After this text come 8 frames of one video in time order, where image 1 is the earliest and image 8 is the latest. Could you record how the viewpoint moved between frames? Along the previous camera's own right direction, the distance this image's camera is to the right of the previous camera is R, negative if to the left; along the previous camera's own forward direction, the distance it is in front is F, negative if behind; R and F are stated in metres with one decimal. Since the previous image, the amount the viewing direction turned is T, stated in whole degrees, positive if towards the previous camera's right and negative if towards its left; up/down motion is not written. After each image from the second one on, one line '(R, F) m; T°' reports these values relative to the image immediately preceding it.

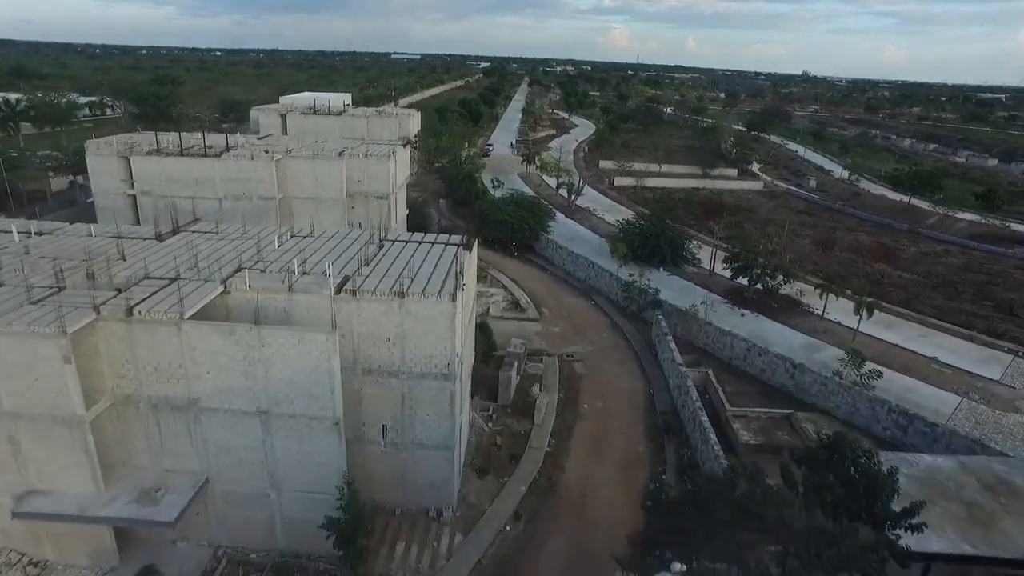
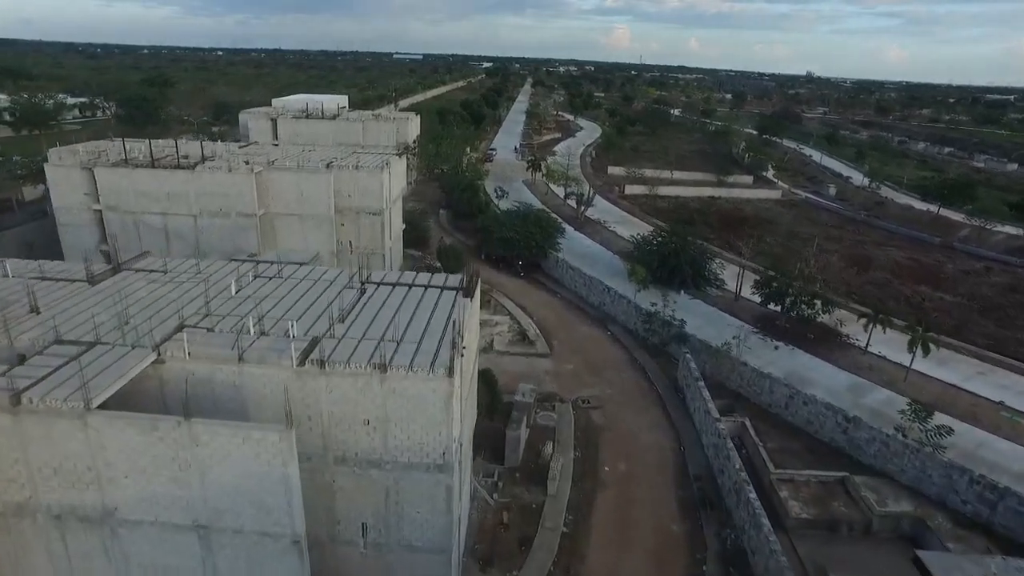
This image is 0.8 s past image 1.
(-0.2, +2.8) m; 0°
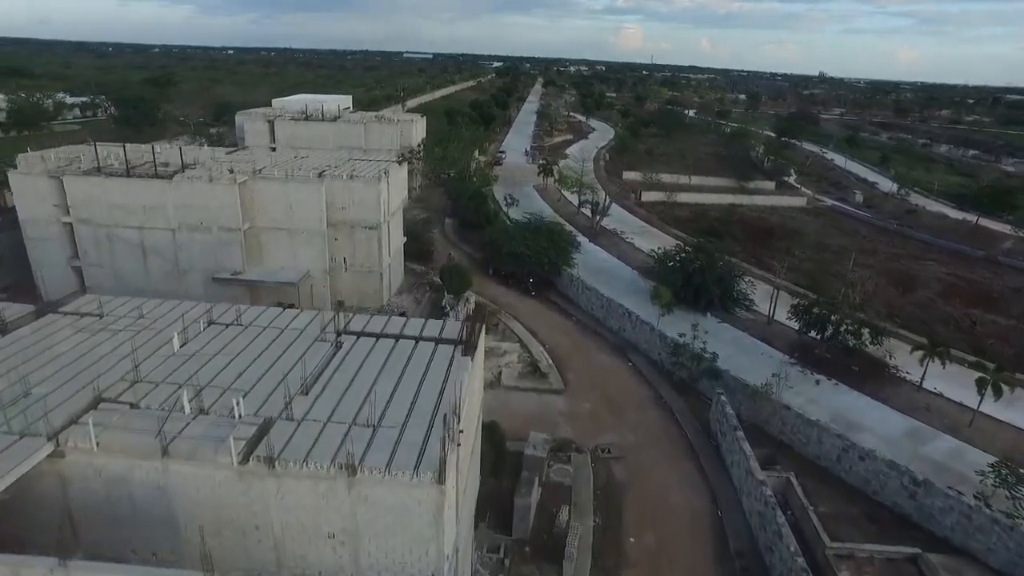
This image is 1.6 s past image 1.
(0.0, +2.5) m; -1°
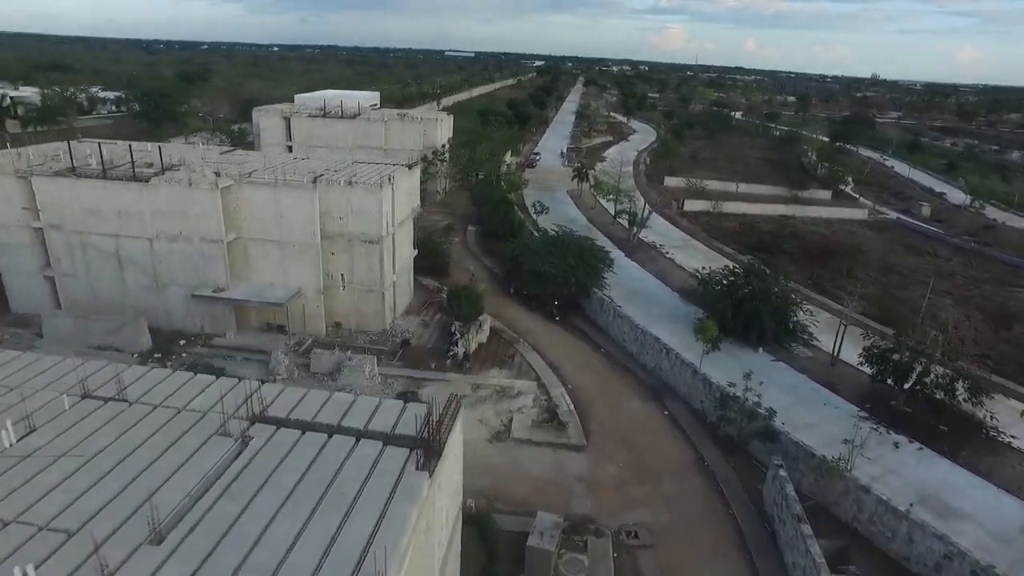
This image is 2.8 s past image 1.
(+0.6, +3.3) m; -3°
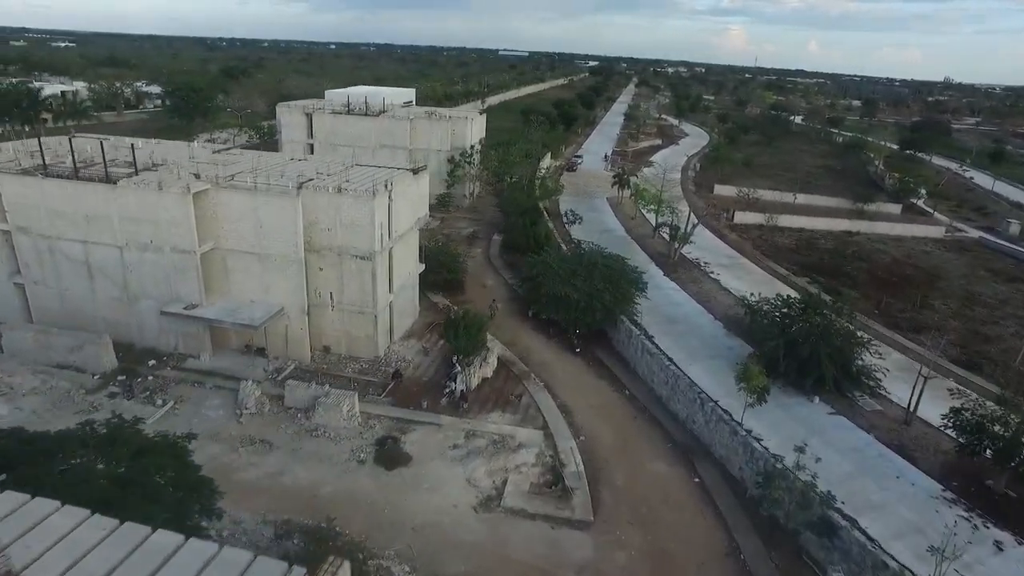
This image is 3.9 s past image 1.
(+1.0, +3.0) m; -4°
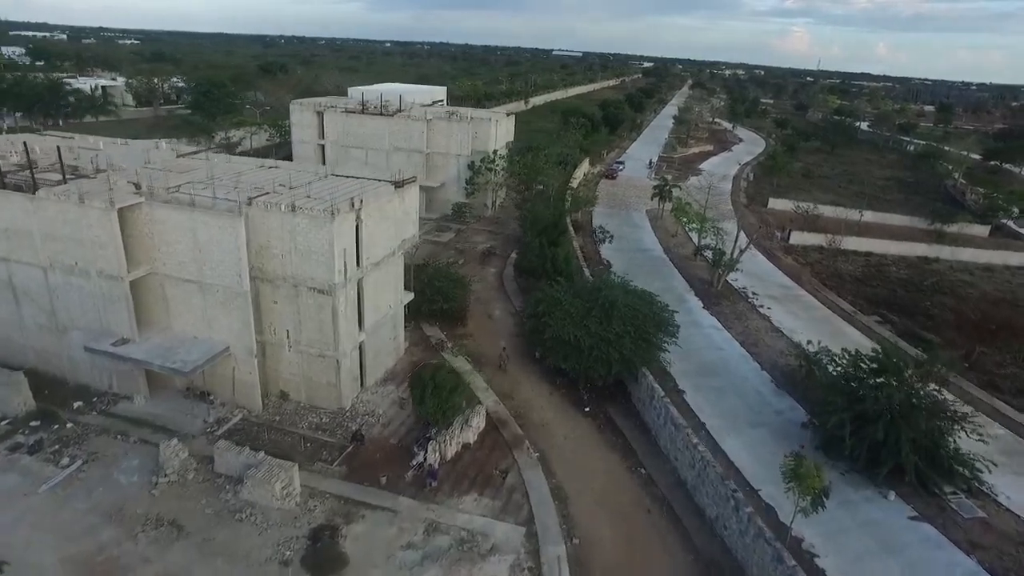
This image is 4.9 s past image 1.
(+1.3, +3.7) m; -4°
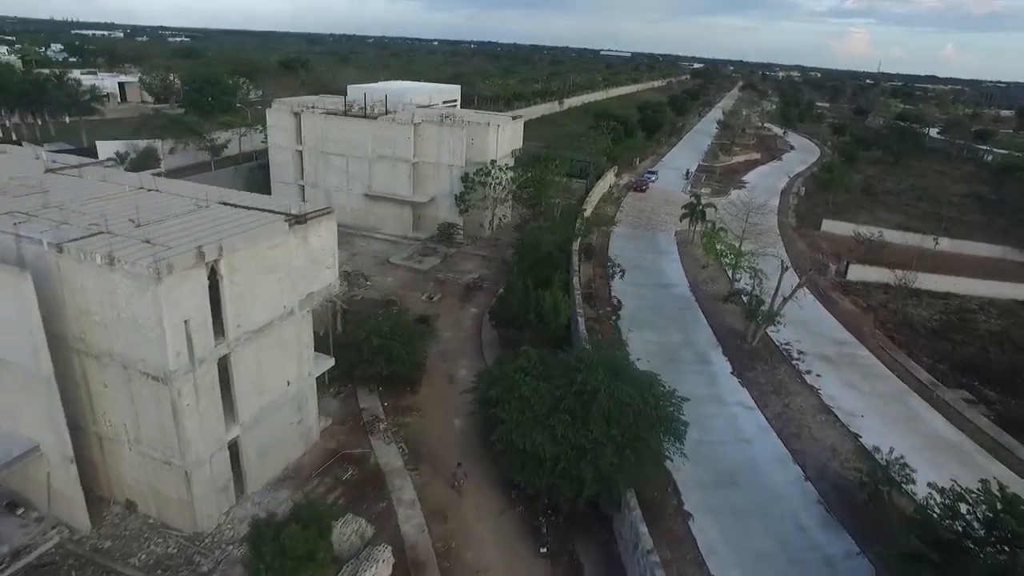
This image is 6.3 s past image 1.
(+2.0, +5.0) m; -4°
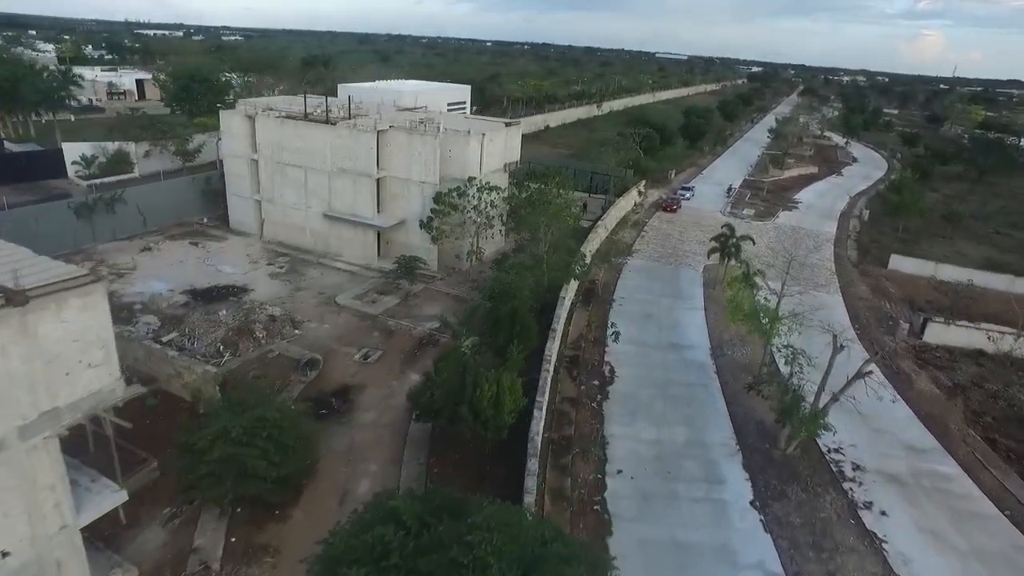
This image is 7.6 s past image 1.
(+2.4, +5.4) m; -4°
